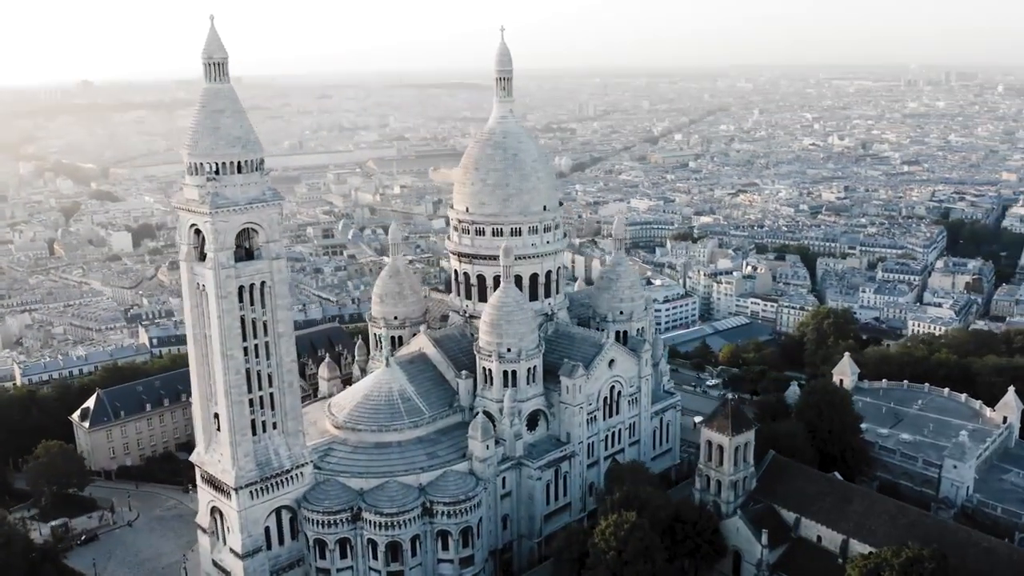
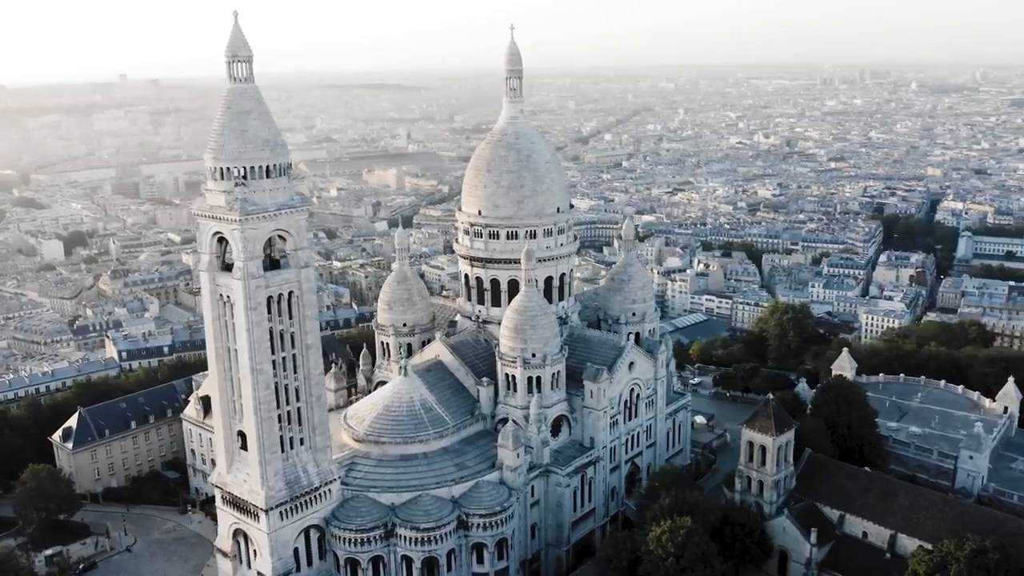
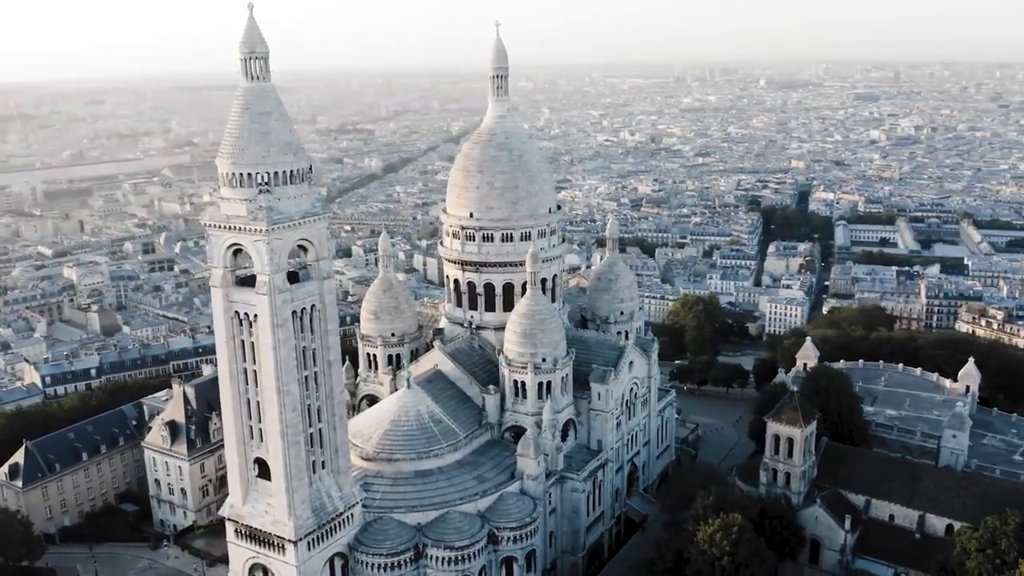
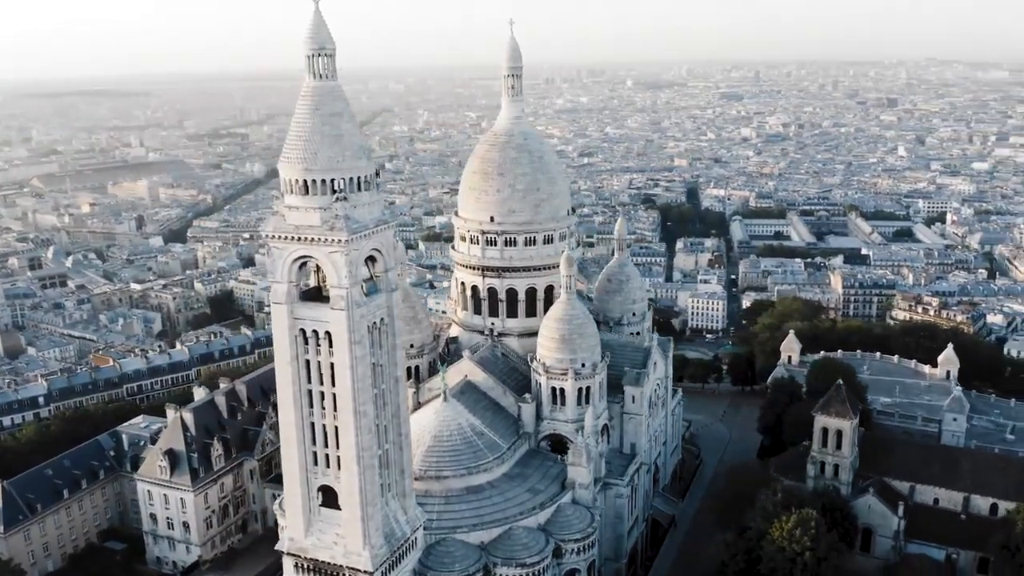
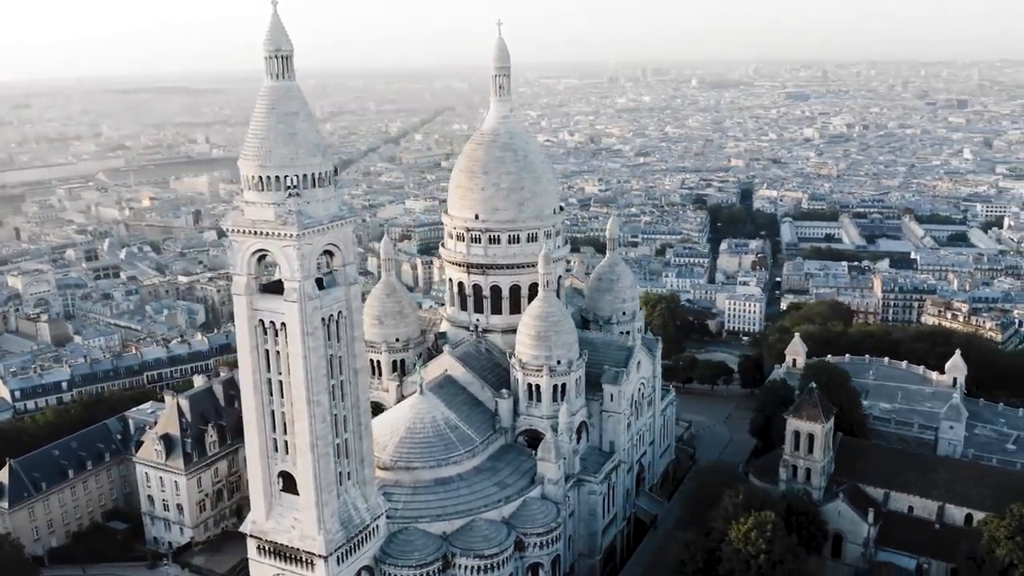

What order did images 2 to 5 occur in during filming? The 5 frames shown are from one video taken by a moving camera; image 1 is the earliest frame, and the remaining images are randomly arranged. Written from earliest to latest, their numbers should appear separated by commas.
2, 3, 5, 4
